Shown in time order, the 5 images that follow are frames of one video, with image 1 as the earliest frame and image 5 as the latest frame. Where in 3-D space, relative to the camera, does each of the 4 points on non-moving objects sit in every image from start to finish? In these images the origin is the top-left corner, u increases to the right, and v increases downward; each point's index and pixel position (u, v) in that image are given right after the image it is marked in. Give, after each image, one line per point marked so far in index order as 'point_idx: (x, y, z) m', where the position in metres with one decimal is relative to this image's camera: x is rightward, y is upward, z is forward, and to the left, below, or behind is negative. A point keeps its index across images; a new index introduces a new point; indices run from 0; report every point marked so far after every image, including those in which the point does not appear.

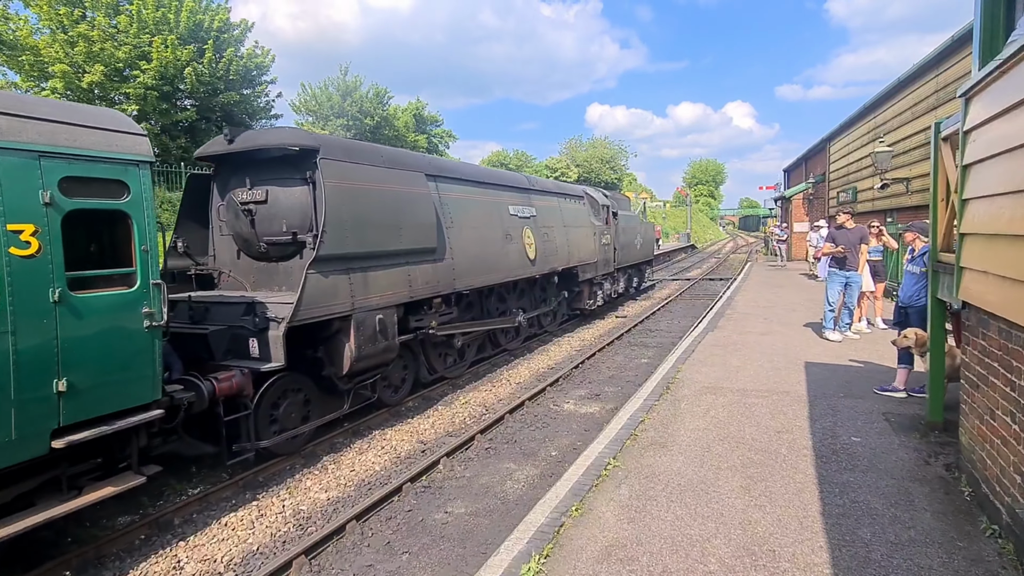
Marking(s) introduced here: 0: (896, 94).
0: (+12.9, +6.6, +17.0) m
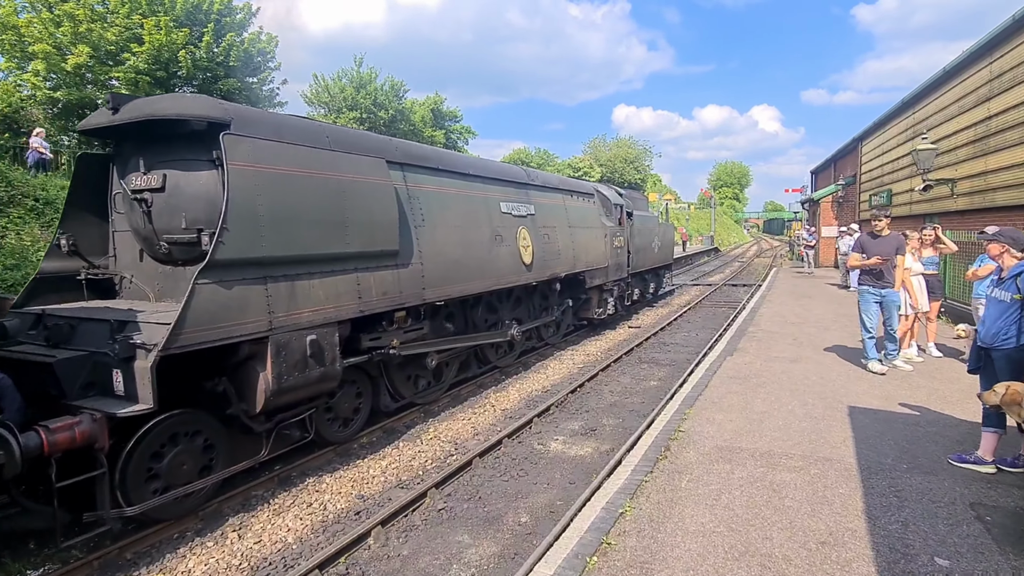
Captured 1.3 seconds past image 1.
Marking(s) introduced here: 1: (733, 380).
0: (+13.1, +6.2, +15.0) m
1: (+3.2, -1.3, +7.1) m
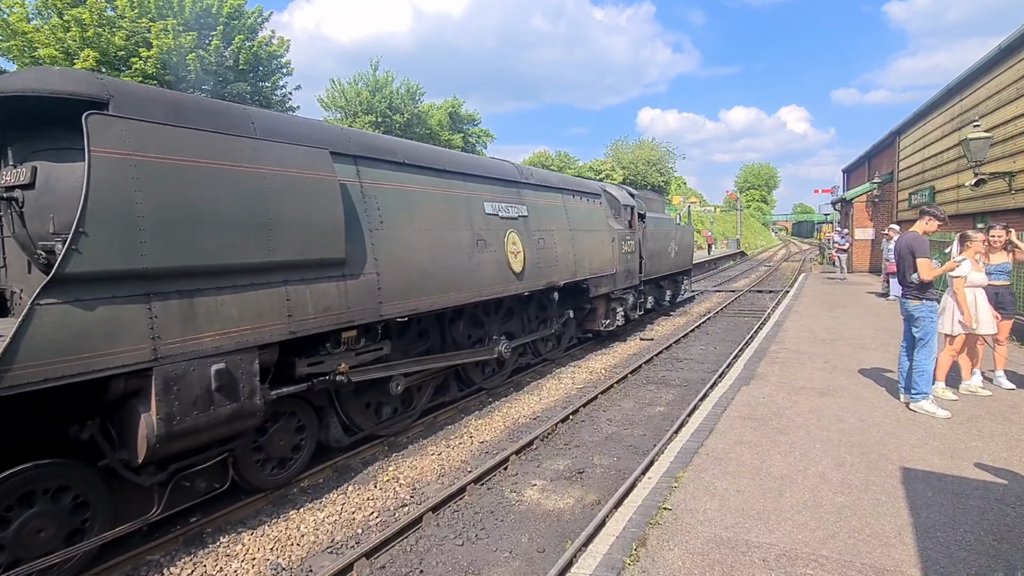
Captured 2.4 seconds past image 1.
0: (+13.1, +6.0, +13.3) m
1: (+2.9, -1.5, +5.8) m
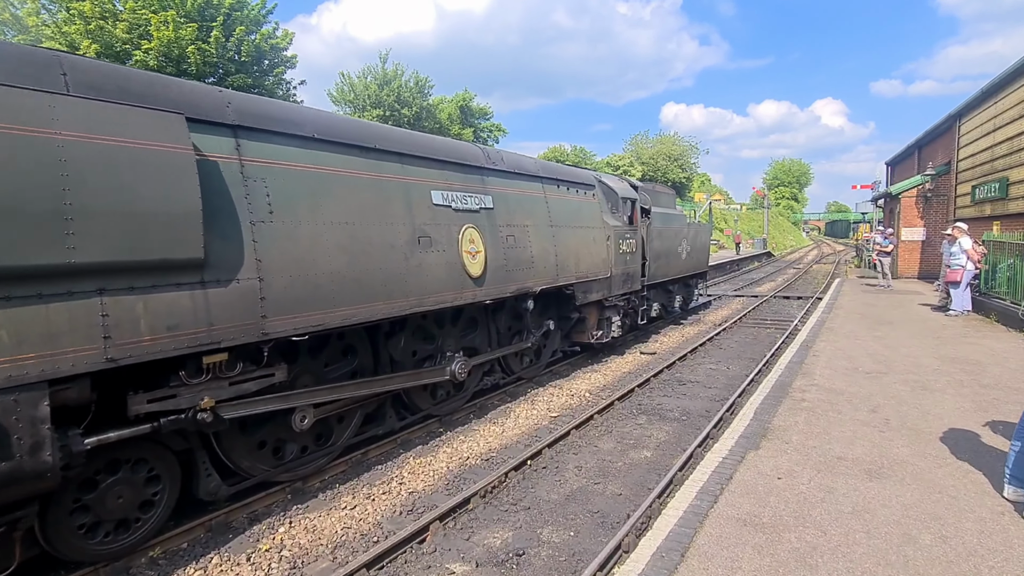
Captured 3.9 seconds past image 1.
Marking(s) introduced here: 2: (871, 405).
0: (+12.8, +5.6, +11.3) m
1: (+2.1, -1.7, +4.2) m
2: (+4.8, -1.4, +6.8) m
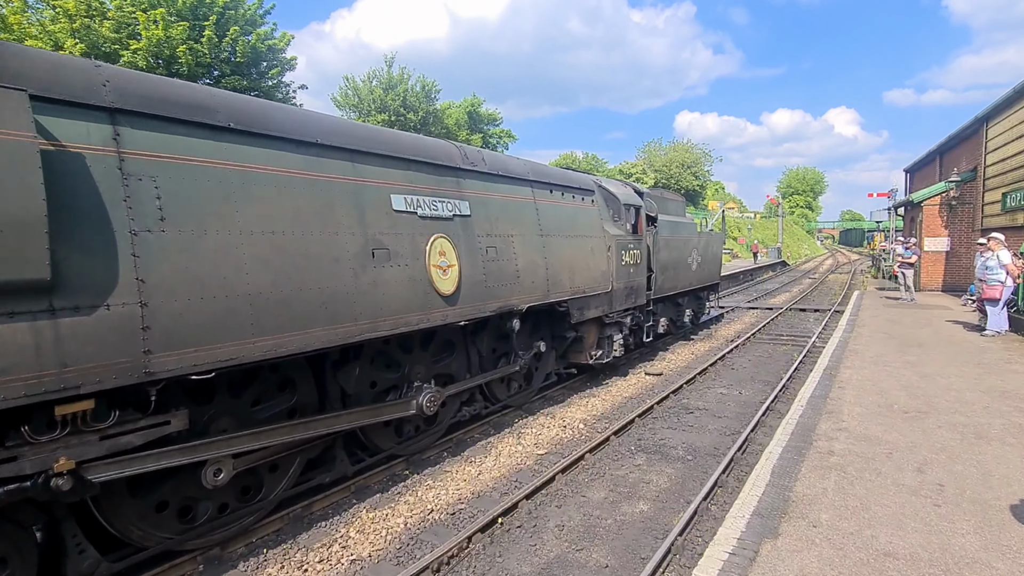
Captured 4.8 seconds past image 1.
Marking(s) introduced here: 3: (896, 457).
0: (+12.7, +5.2, +10.0) m
1: (+1.8, -1.9, +3.1) m
2: (+4.5, -1.7, +5.6) m
3: (+4.6, -1.7, +5.9) m
